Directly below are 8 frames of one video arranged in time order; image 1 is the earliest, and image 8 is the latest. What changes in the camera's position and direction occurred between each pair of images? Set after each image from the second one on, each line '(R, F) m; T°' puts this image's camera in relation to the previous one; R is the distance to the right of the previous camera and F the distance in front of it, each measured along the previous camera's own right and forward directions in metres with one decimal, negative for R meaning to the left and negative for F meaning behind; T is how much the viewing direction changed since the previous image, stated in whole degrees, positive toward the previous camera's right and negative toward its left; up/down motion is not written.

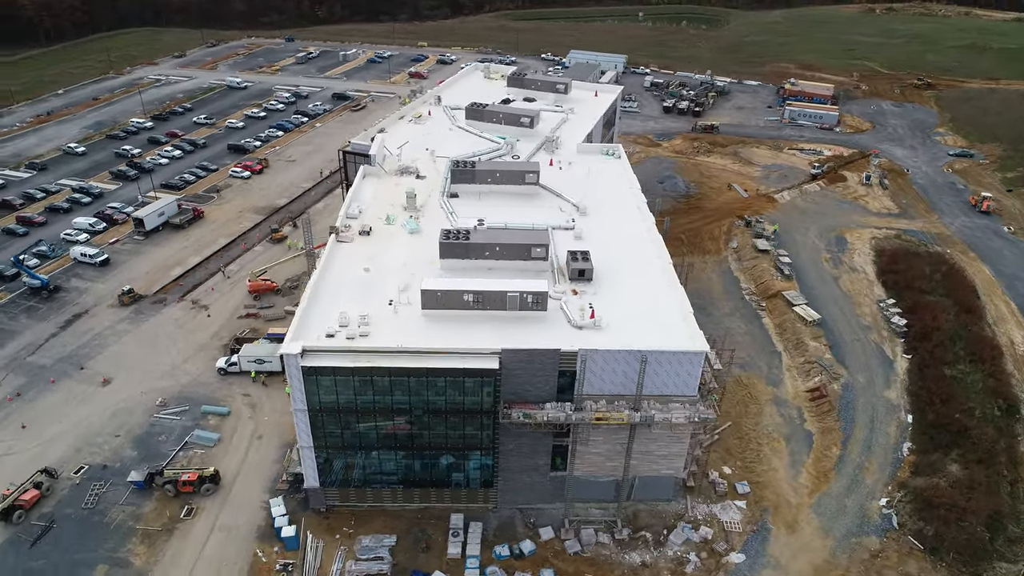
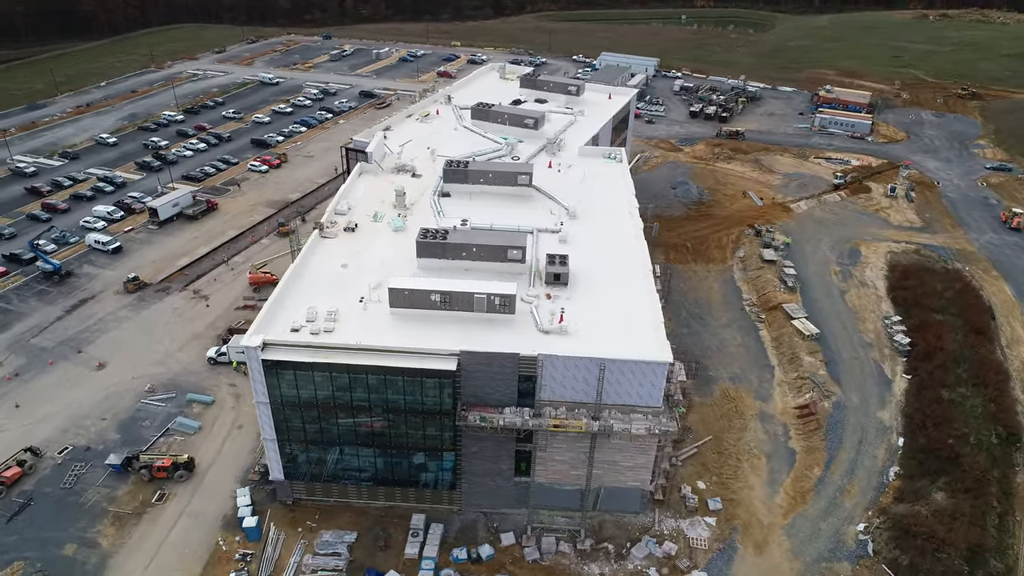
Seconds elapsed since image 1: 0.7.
(+4.2, +0.5) m; -4°
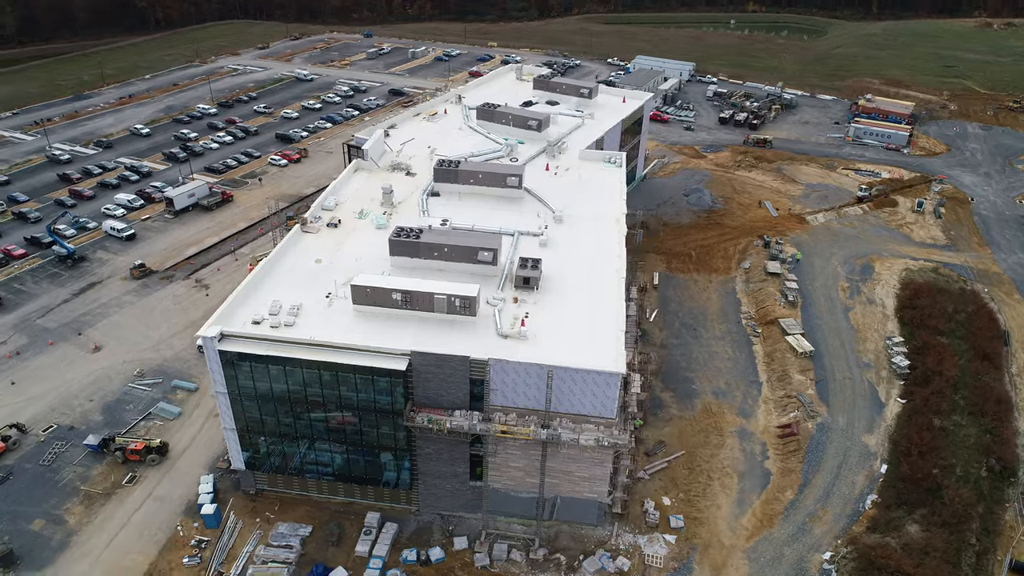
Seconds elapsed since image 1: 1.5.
(+4.8, +0.6) m; -4°
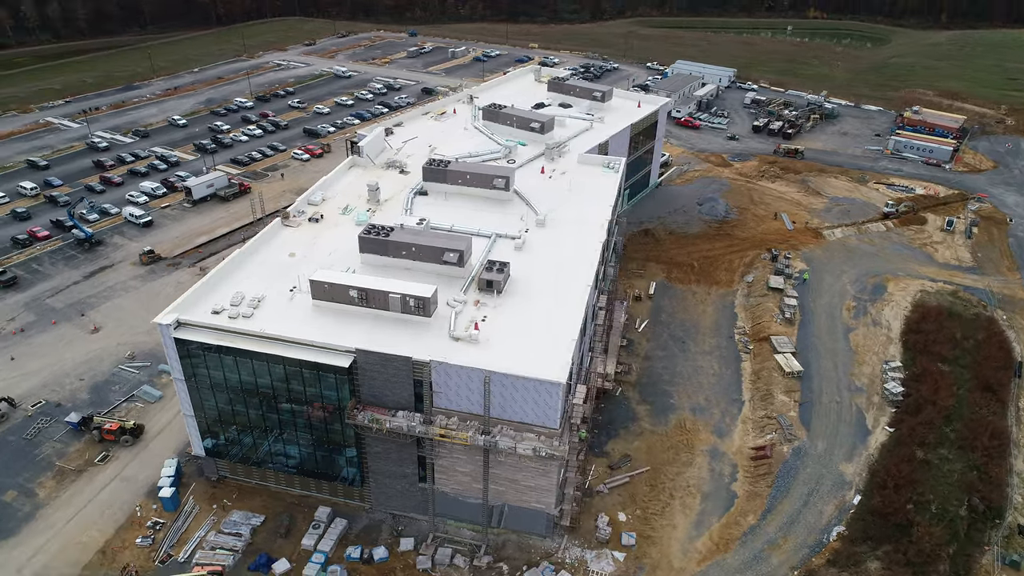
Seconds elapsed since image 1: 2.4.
(+5.4, +0.7) m; -5°
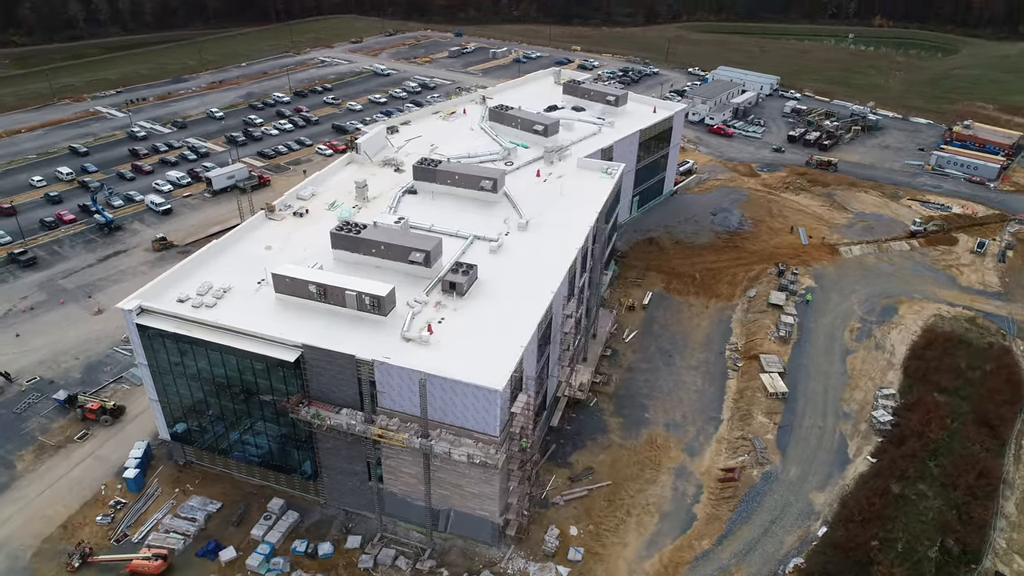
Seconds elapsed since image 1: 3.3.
(+5.4, +0.8) m; -5°
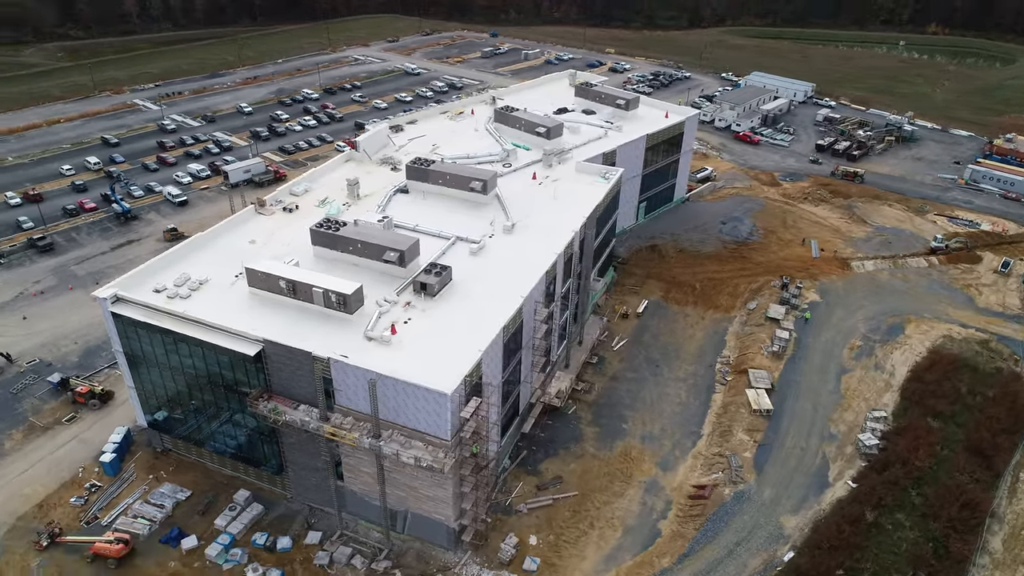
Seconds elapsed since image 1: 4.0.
(+4.2, +0.6) m; -4°
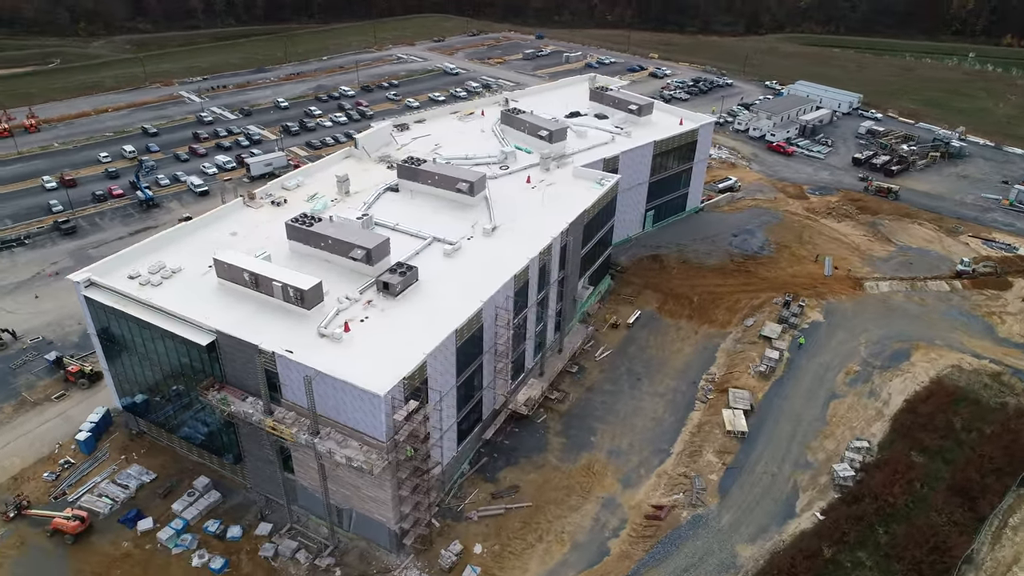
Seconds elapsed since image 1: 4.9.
(+5.4, +0.8) m; -5°
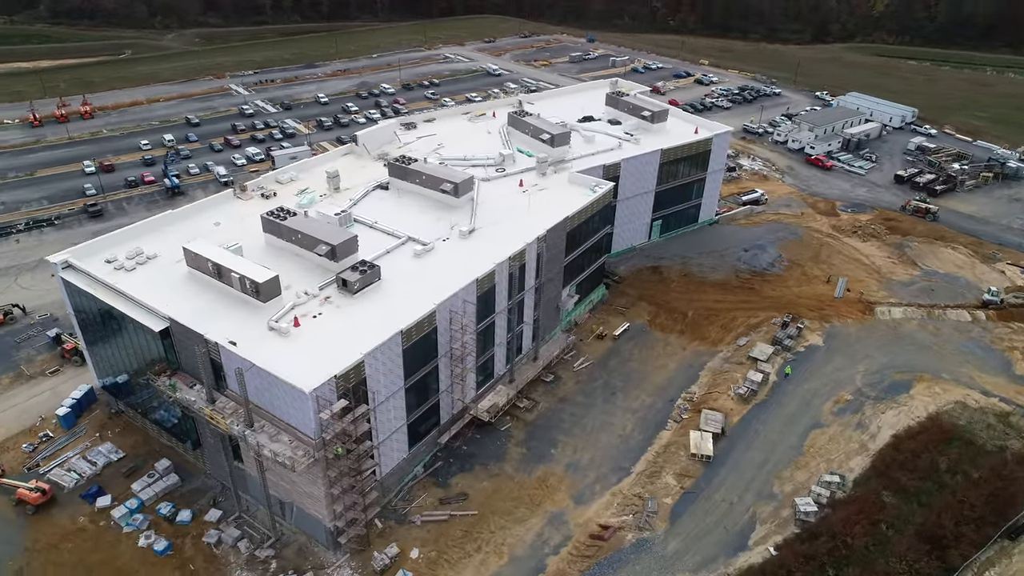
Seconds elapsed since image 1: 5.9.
(+5.9, +1.0) m; -5°
